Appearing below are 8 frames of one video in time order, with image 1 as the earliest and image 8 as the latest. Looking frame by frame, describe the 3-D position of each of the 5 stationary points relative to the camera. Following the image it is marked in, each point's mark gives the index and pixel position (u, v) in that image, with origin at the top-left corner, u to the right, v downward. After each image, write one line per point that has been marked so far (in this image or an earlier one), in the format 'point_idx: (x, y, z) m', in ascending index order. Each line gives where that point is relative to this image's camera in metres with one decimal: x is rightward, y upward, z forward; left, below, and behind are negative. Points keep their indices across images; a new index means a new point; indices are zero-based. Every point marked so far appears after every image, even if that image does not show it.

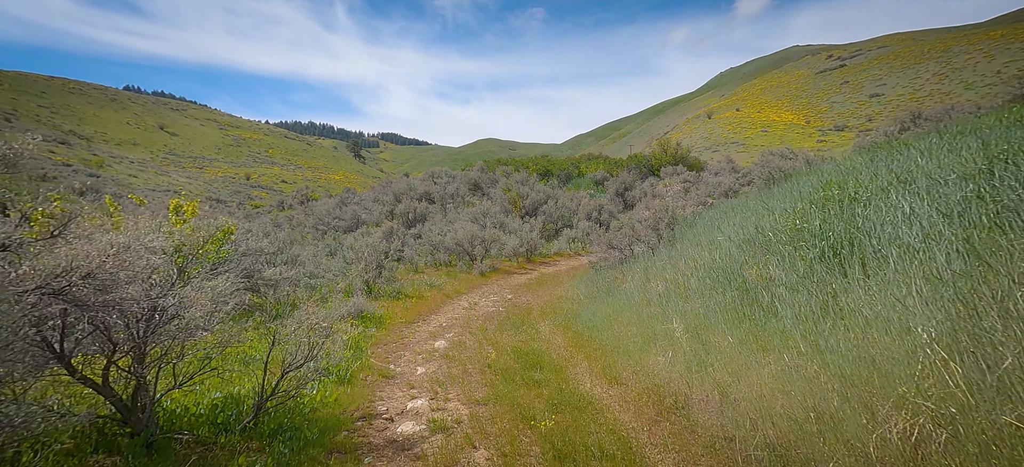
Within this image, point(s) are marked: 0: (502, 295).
0: (-0.2, -1.9, +16.6) m
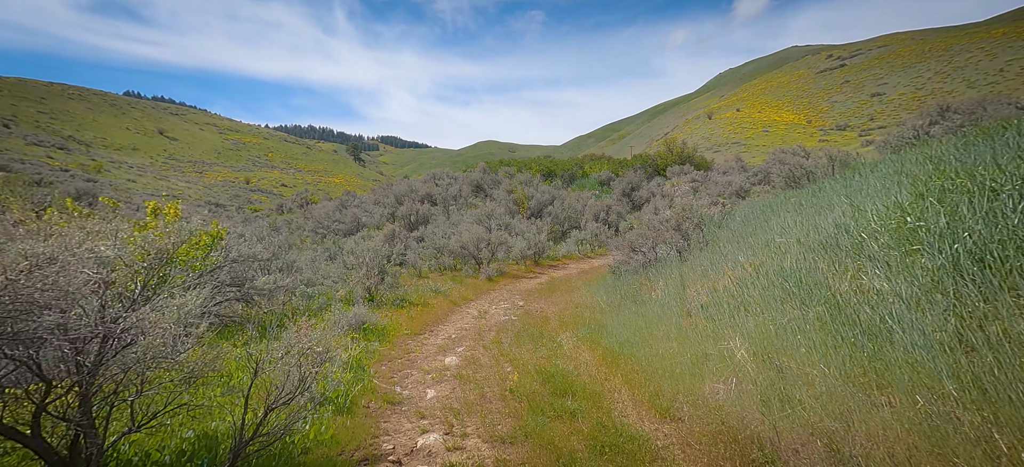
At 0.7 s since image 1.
0: (+0.1, -1.9, +15.6) m
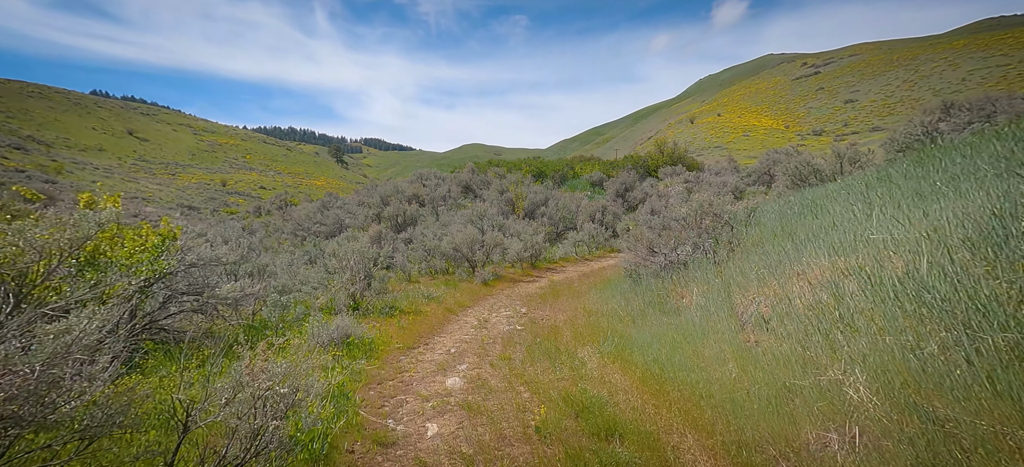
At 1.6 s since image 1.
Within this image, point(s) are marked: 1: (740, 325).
0: (+0.1, -1.9, +14.2) m
1: (+2.7, -1.1, +6.6) m
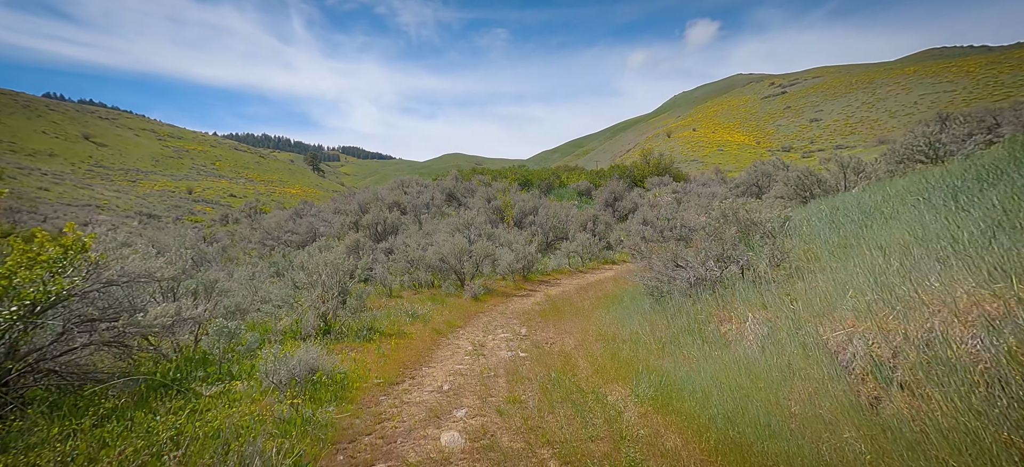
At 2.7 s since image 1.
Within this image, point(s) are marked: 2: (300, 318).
0: (0.0, -2.1, +12.4) m
1: (+2.9, -1.2, +5.0) m
2: (-3.8, -1.5, +10.0) m
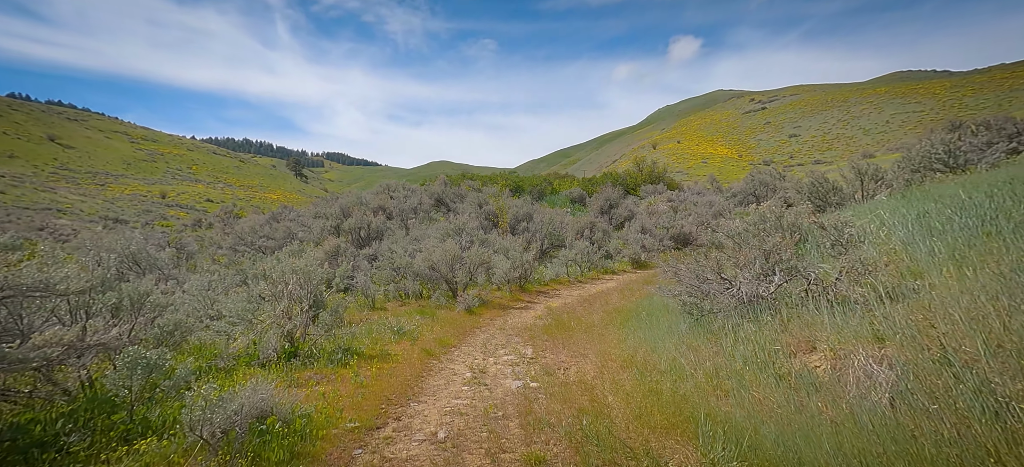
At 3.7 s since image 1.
0: (+0.1, -2.2, +10.6) m
1: (+3.2, -1.2, +3.3) m
2: (-3.7, -1.5, +8.1) m
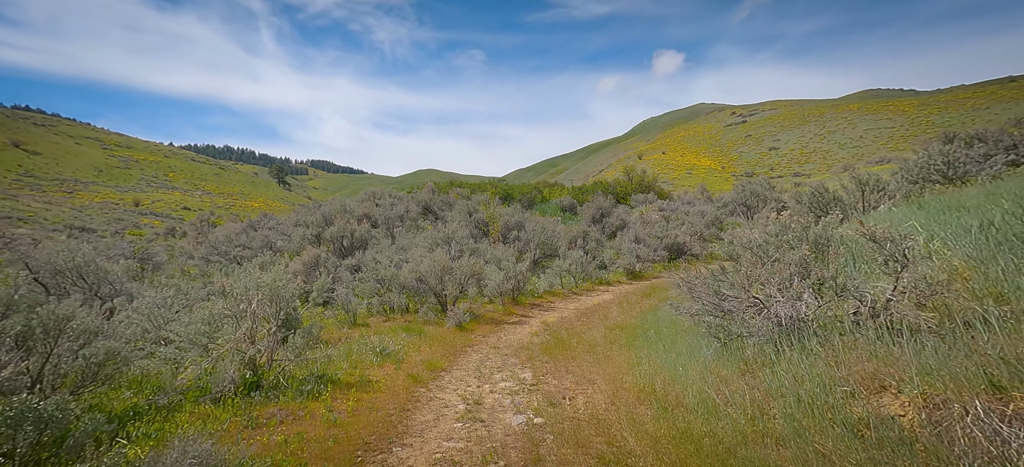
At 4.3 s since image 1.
0: (0.0, -2.4, +9.5) m
1: (+3.3, -1.3, +2.2) m
2: (-3.7, -1.6, +6.9) m
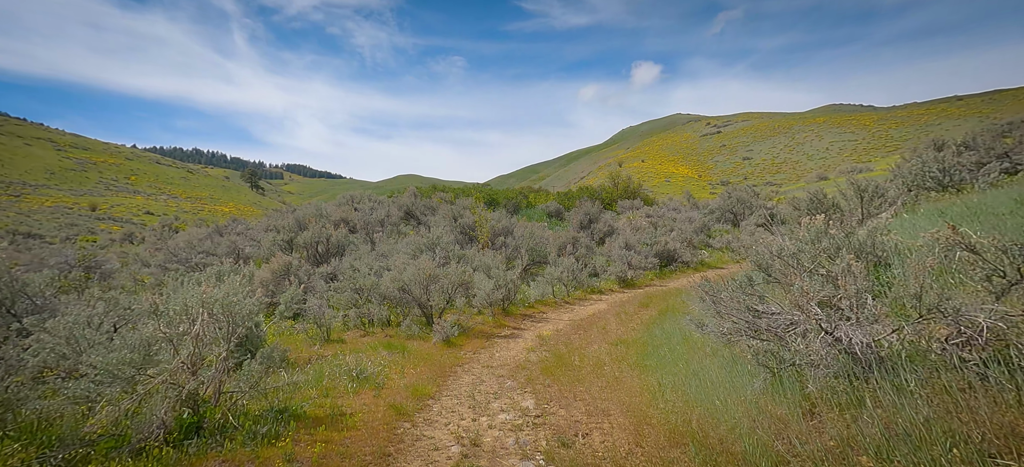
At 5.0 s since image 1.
0: (0.0, -2.5, +8.1) m
1: (+3.5, -1.3, +1.0) m
2: (-3.6, -1.7, +5.4) m
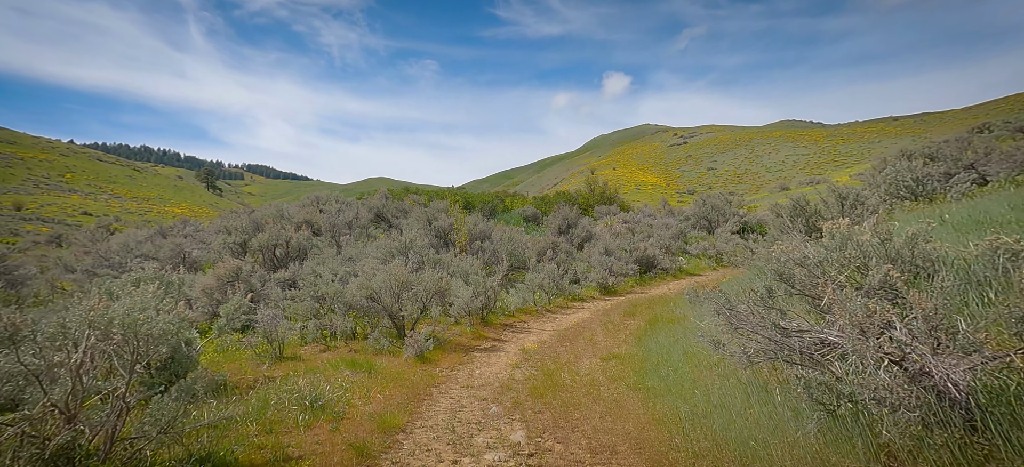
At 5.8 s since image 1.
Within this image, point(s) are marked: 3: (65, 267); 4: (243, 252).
0: (-0.1, -2.5, +6.7) m
1: (+3.7, -1.2, -0.2) m
2: (-3.6, -1.6, +3.9) m
3: (-11.1, -0.8, +13.8) m
4: (-7.2, -0.4, +14.8) m
